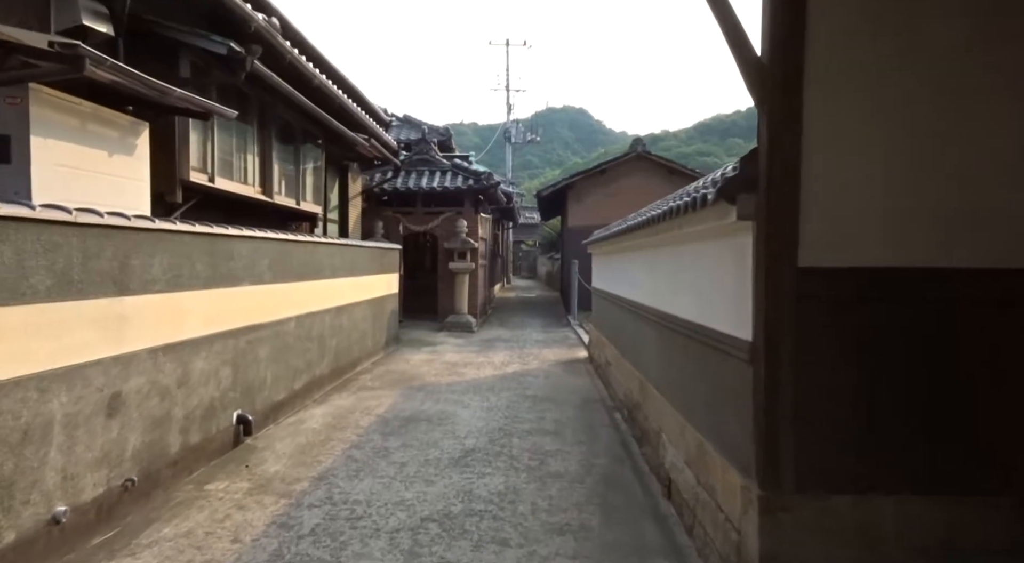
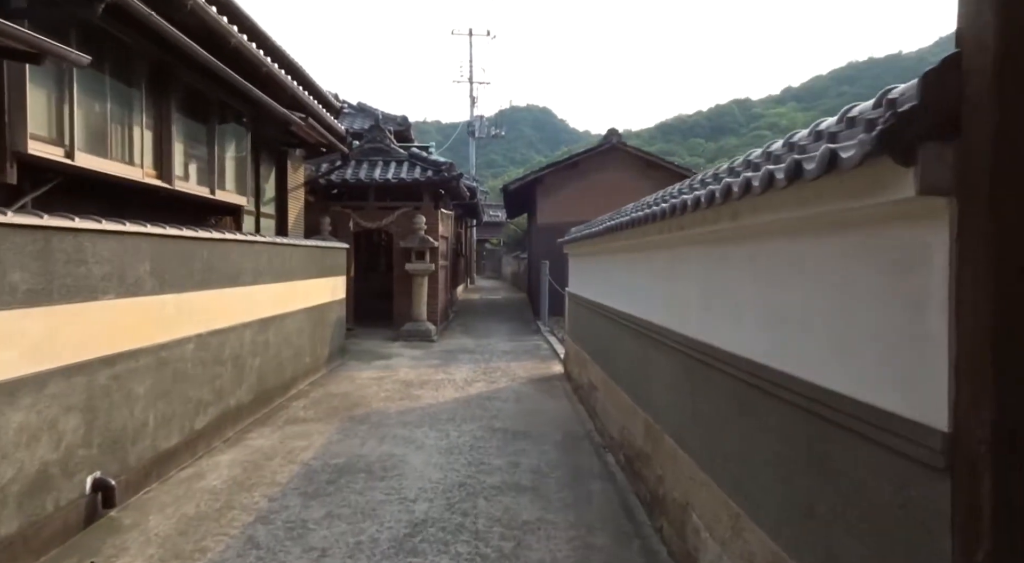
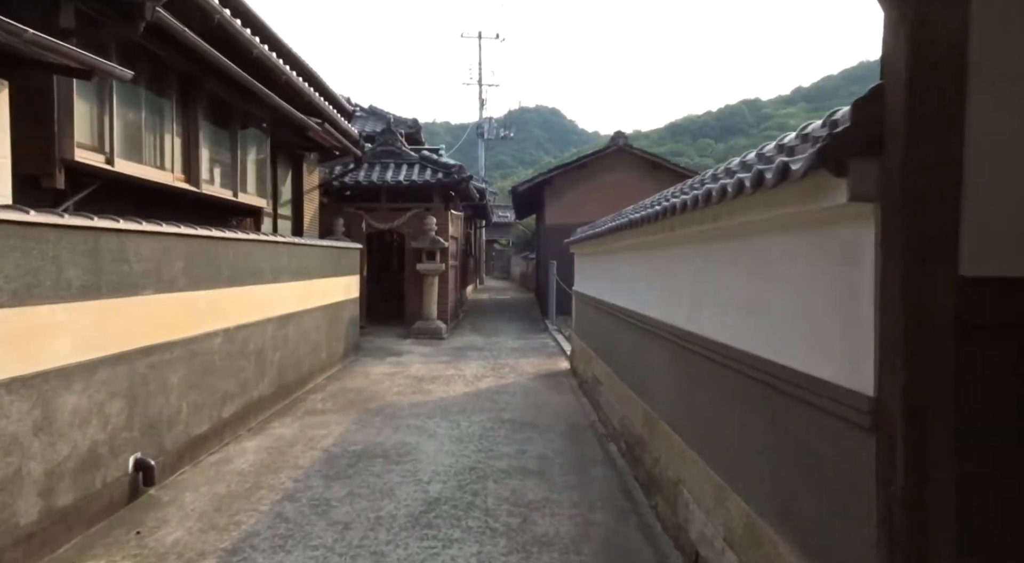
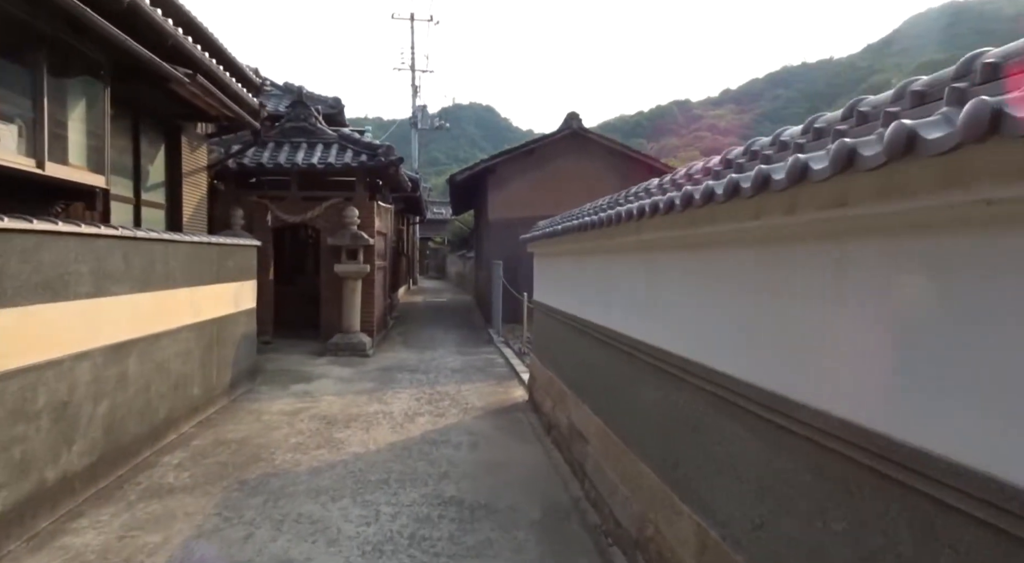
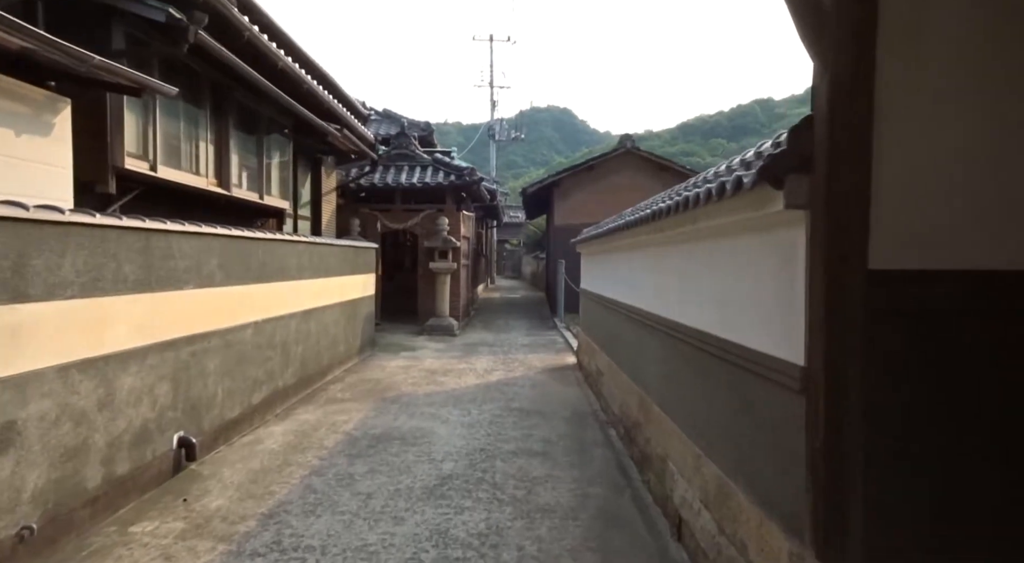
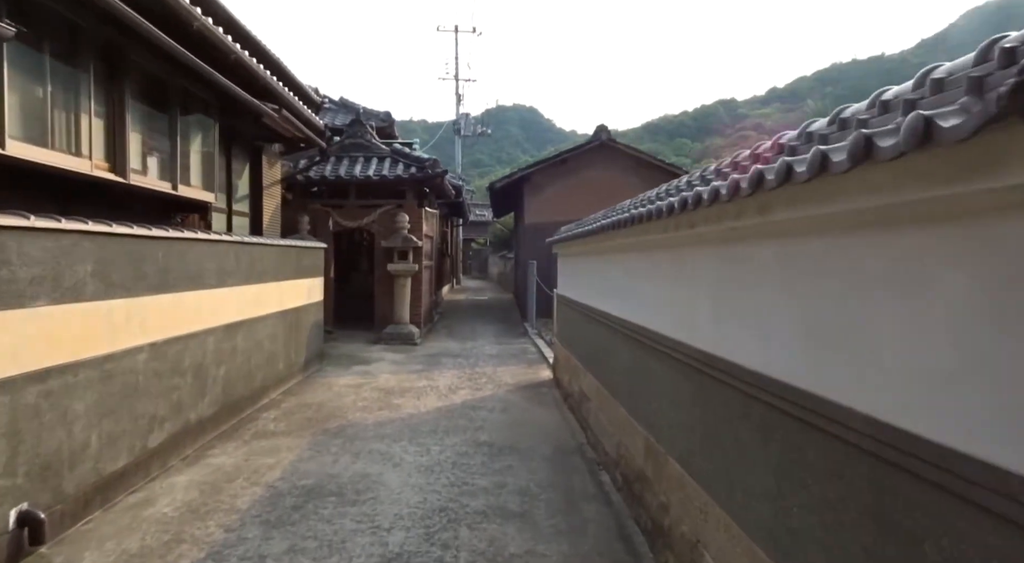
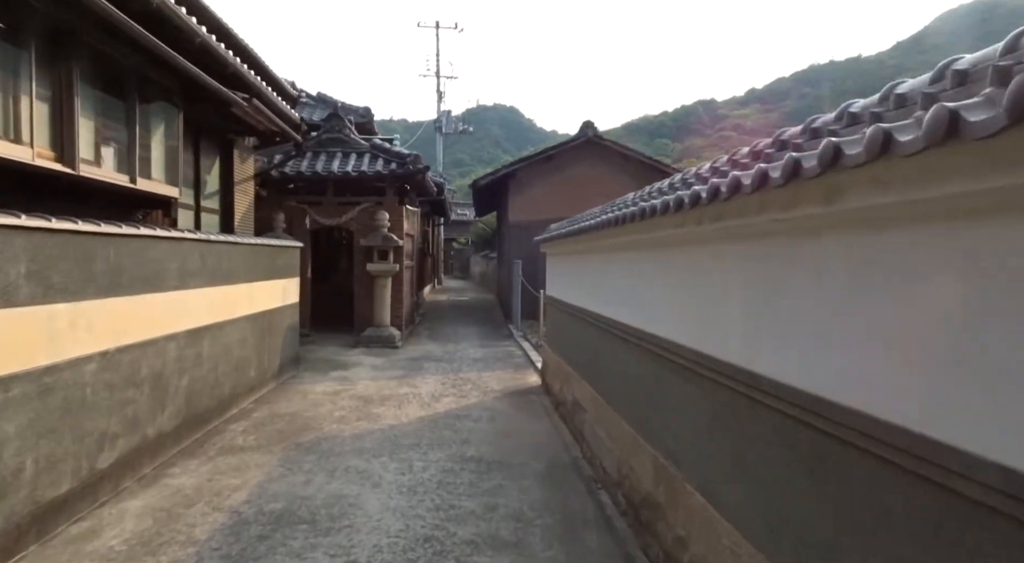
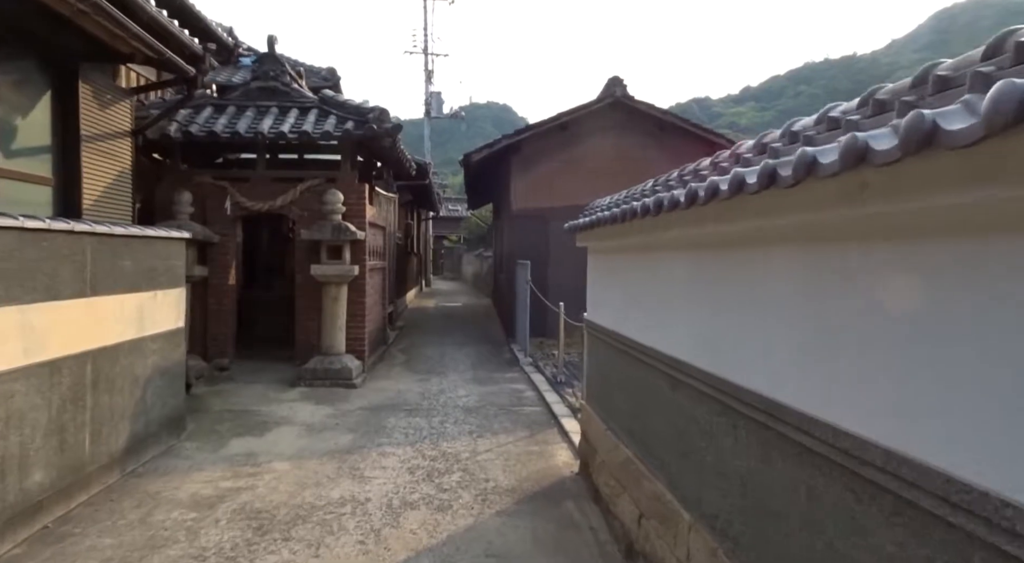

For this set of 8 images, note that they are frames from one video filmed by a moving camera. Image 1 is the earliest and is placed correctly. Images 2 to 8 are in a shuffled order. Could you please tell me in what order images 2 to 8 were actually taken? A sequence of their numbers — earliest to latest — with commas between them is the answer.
5, 3, 2, 6, 7, 4, 8
